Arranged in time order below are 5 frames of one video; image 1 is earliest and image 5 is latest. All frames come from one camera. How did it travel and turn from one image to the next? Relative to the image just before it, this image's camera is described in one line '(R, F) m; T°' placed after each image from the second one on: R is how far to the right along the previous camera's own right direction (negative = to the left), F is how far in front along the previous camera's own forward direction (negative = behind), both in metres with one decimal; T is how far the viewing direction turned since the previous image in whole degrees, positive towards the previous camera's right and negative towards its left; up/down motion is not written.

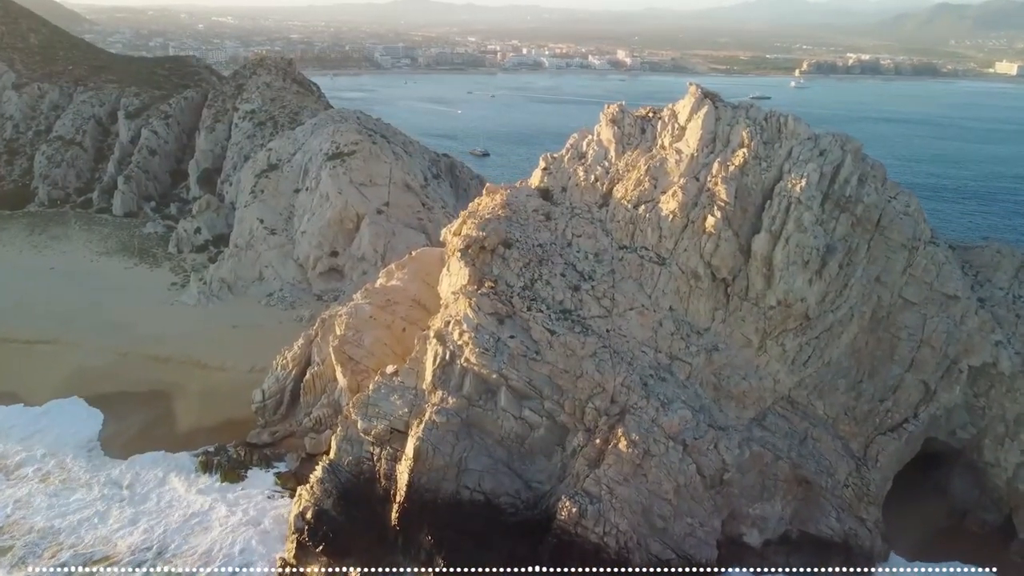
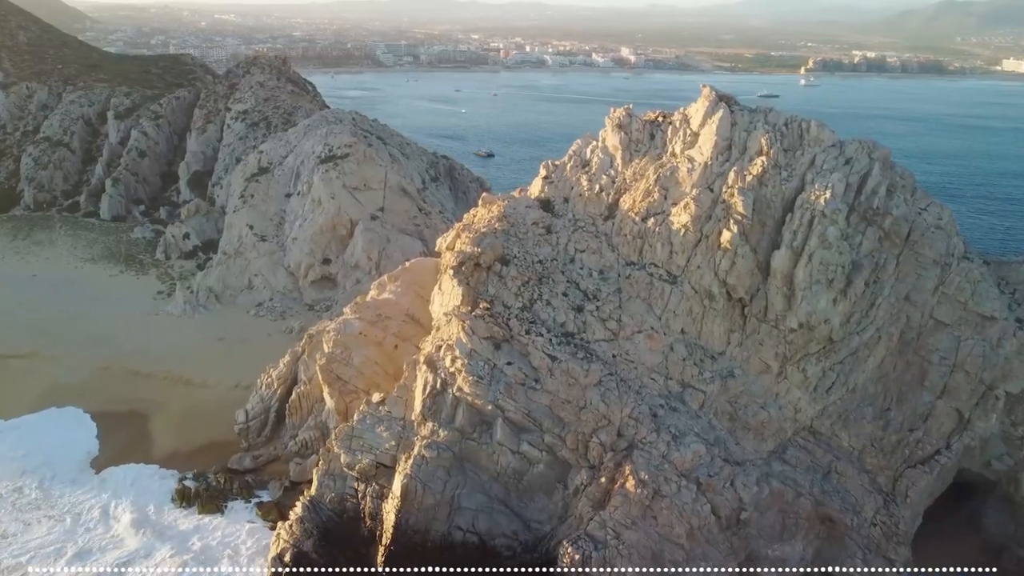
(+0.1, +1.7) m; 0°
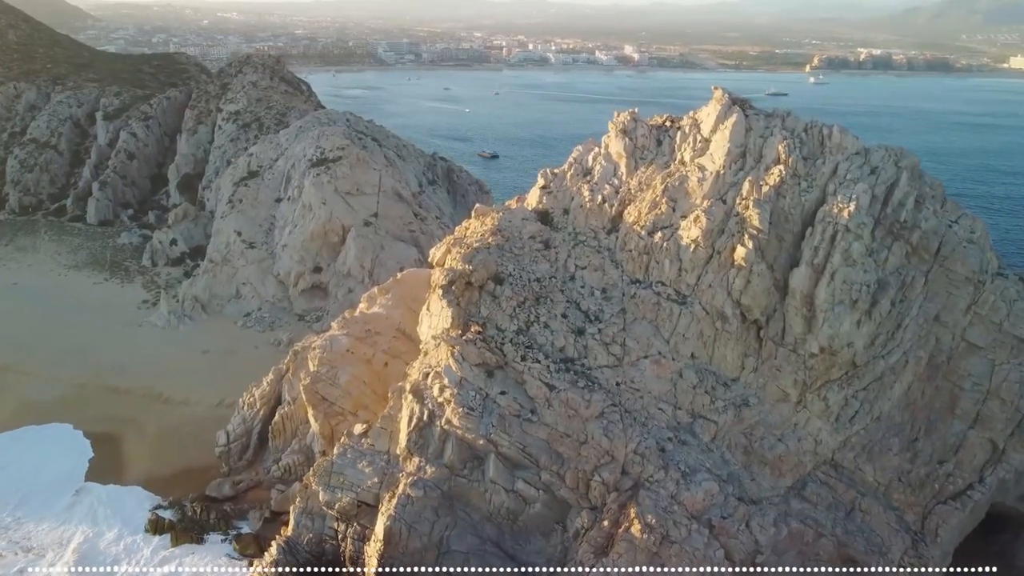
(+0.2, +1.6) m; 0°
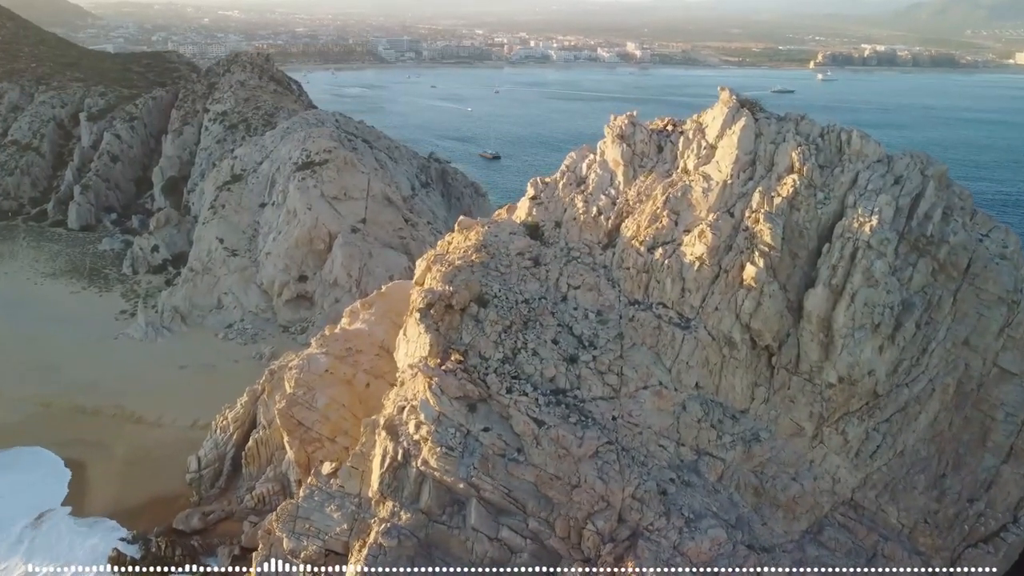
(+0.4, +1.6) m; 0°
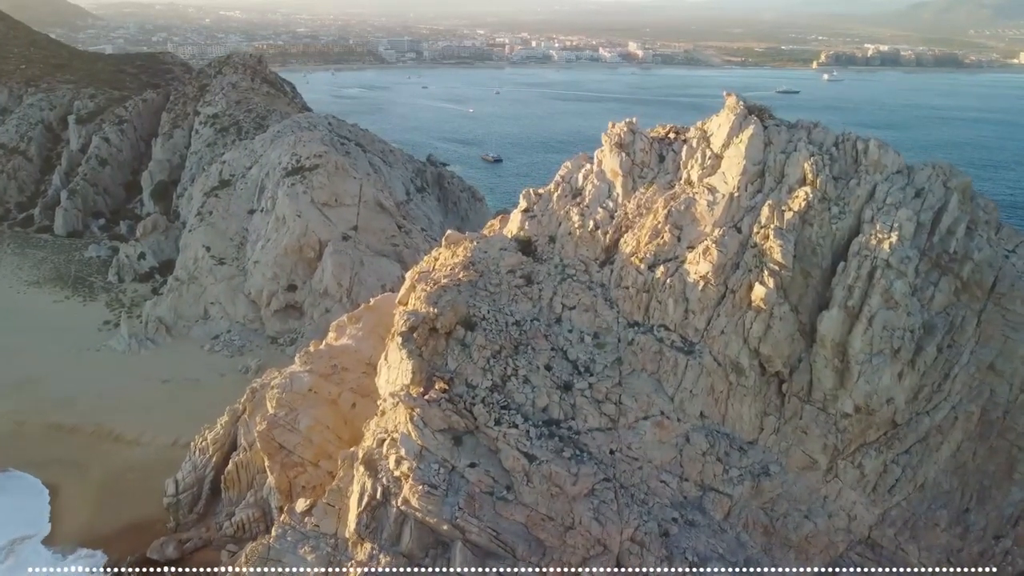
(+0.2, +1.2) m; 0°
